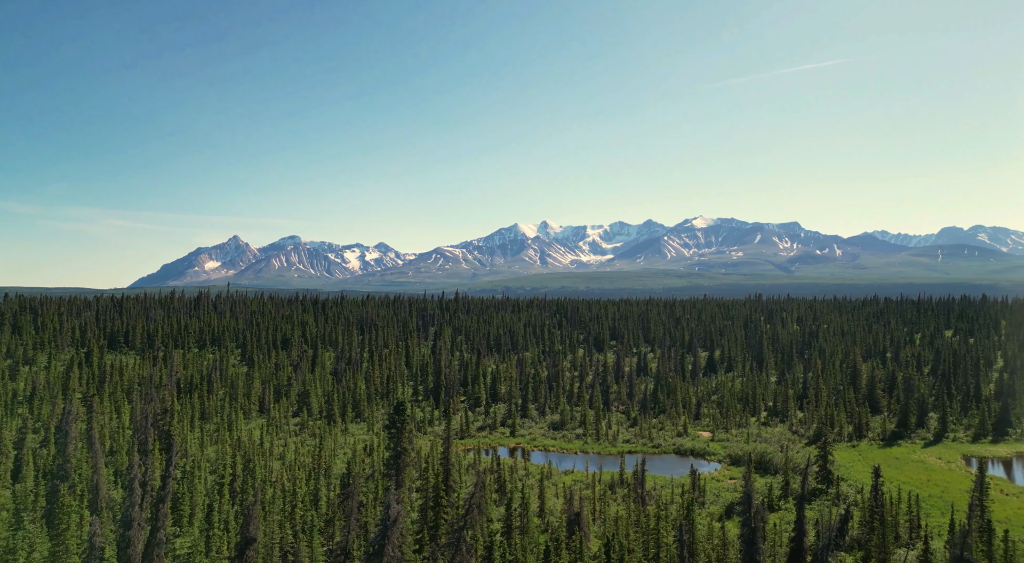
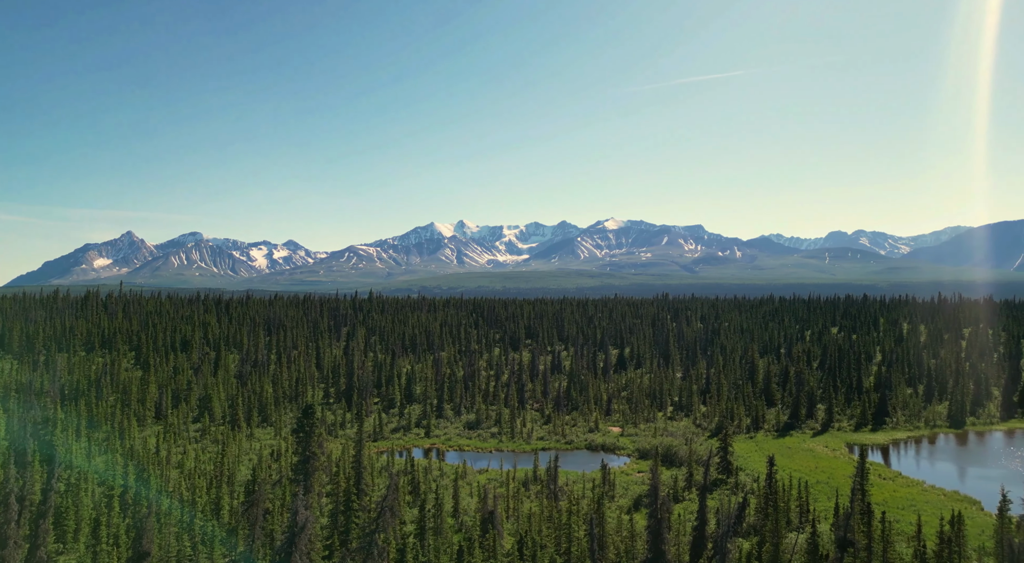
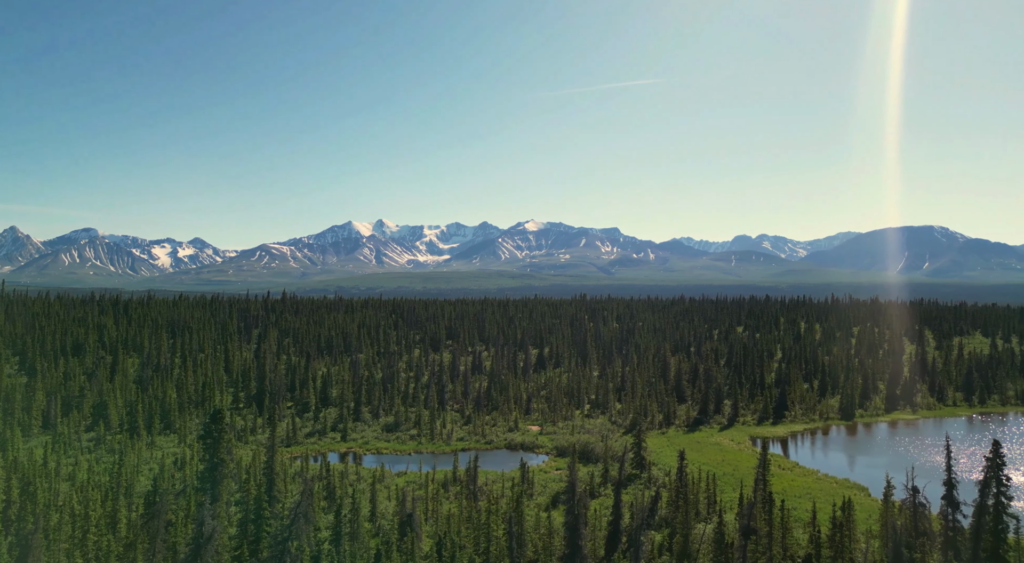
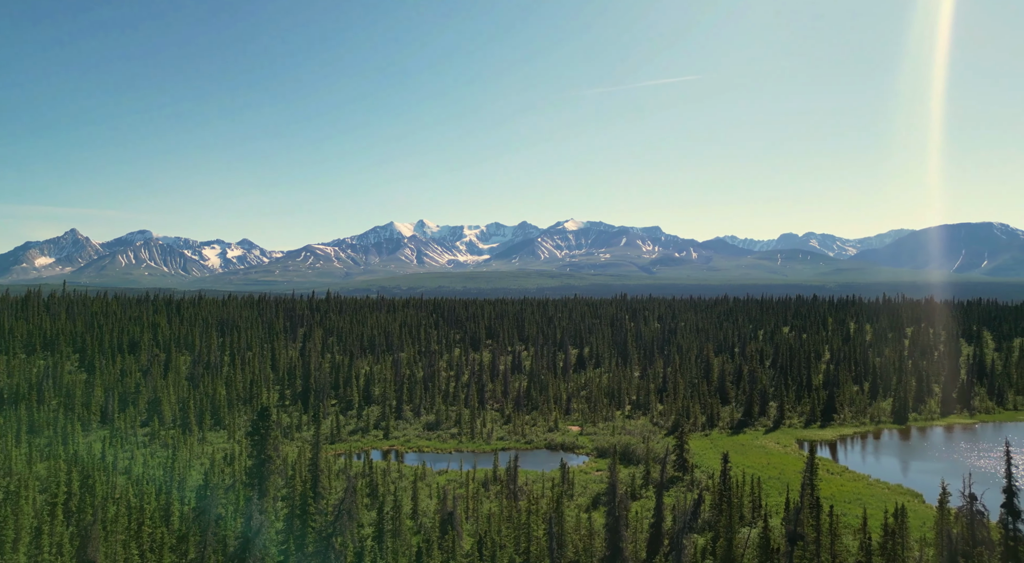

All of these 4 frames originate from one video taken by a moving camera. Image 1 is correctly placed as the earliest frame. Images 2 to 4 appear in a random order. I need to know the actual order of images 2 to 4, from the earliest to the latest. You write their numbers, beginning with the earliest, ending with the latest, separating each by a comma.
2, 4, 3
